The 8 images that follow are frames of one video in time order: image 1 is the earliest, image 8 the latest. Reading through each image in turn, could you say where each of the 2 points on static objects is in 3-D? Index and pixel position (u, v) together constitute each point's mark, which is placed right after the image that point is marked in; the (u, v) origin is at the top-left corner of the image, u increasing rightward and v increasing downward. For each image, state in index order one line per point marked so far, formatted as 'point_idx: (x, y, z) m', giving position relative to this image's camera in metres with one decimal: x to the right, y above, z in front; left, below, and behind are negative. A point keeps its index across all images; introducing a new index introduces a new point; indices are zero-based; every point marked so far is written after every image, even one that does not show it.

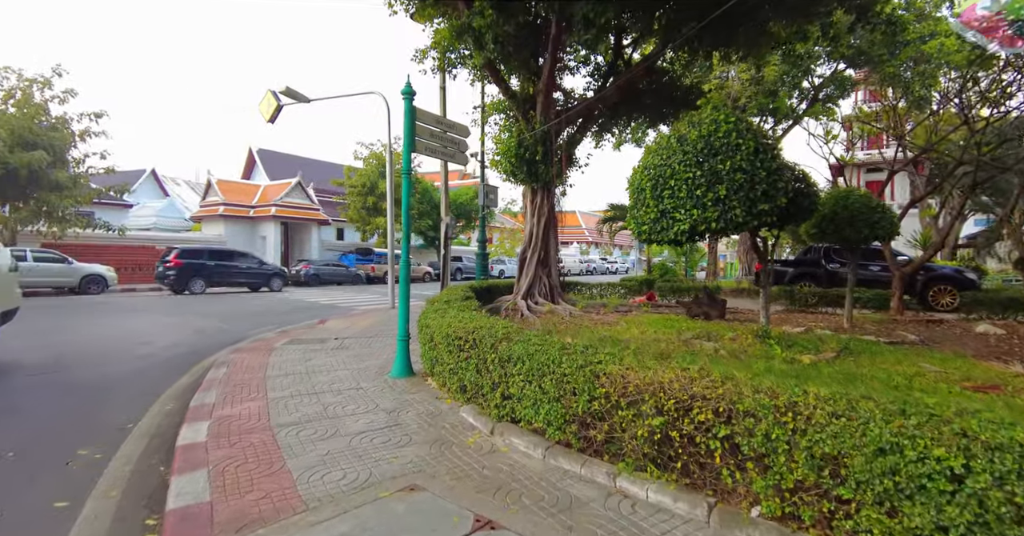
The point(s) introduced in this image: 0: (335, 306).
0: (-5.4, -1.2, +15.2) m
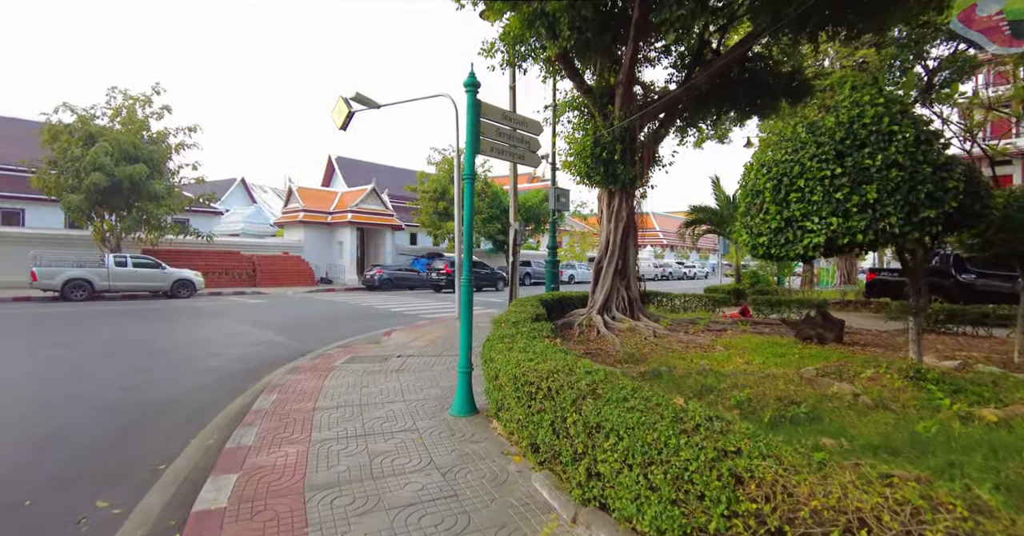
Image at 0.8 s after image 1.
0: (-3.3, -1.4, +15.0) m
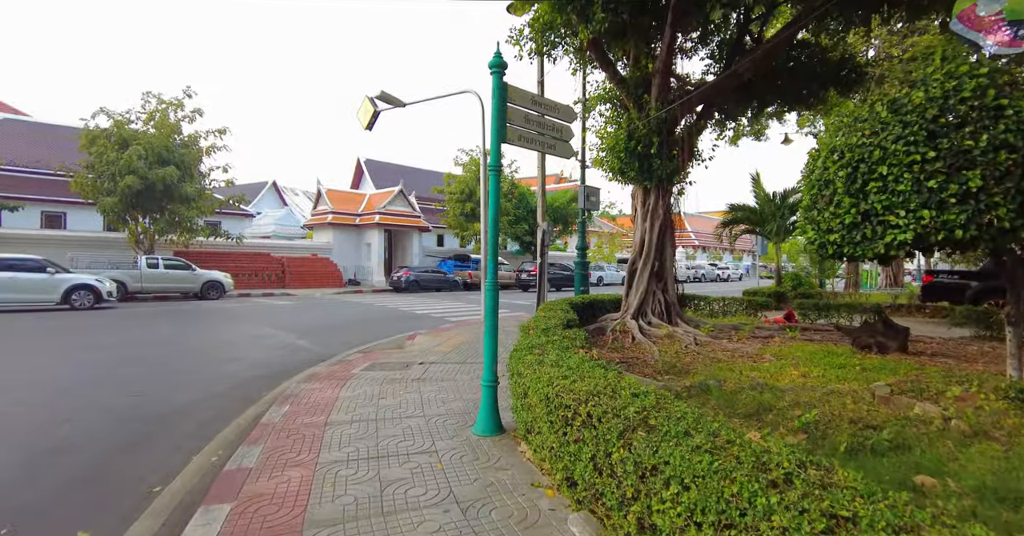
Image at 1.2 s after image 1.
0: (-2.5, -1.4, +14.6) m
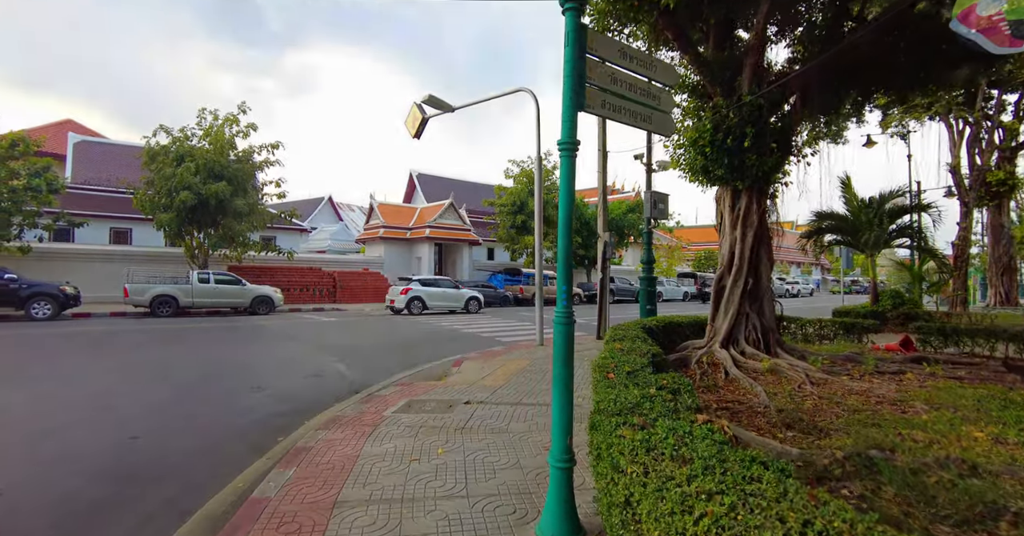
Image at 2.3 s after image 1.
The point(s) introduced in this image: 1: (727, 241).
0: (-0.9, -1.9, +13.5) m
1: (+3.4, +0.4, +7.9) m
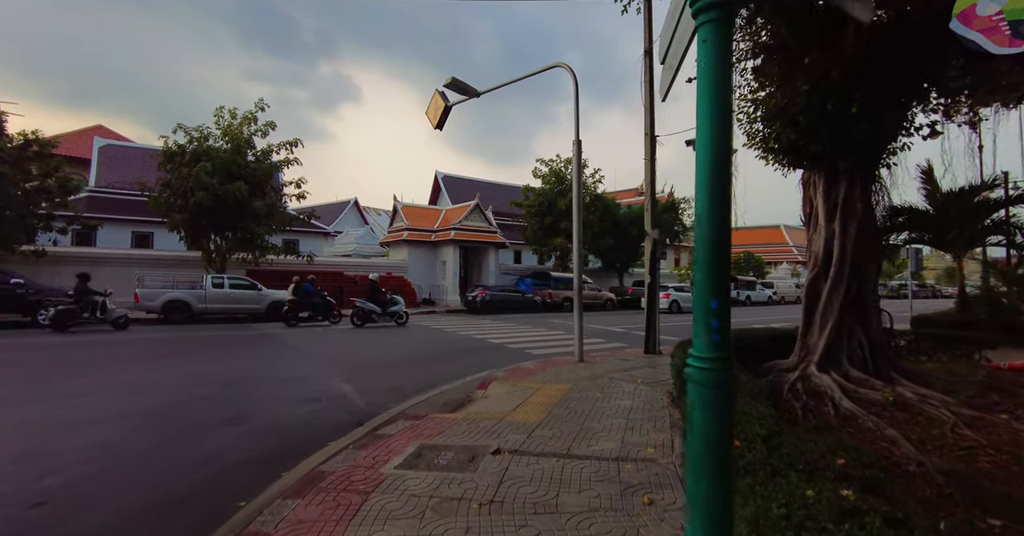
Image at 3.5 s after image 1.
0: (-0.2, -1.9, +12.1) m
1: (+3.9, +0.4, +6.3) m
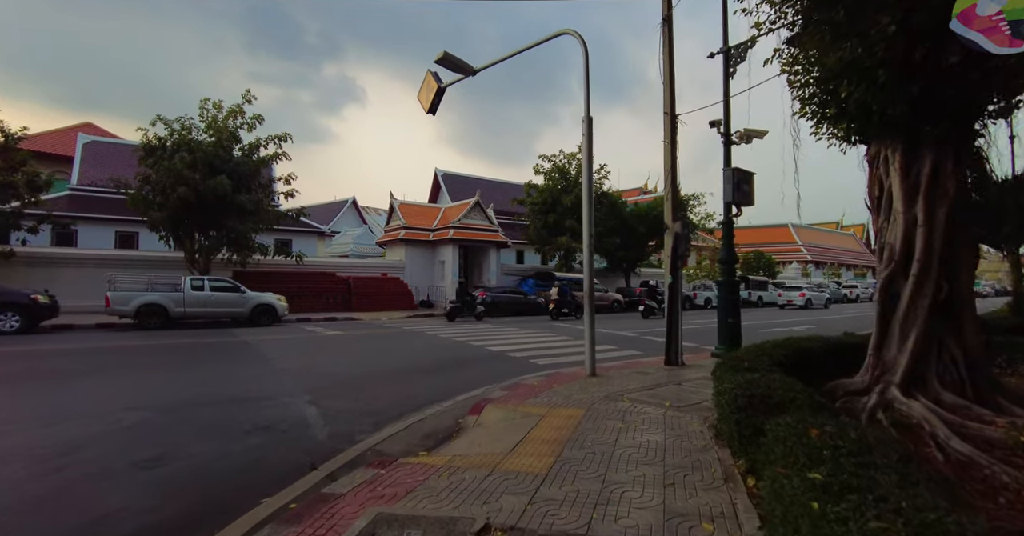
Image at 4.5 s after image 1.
0: (-0.1, -1.9, +10.8) m
1: (+3.9, +0.4, +5.0) m
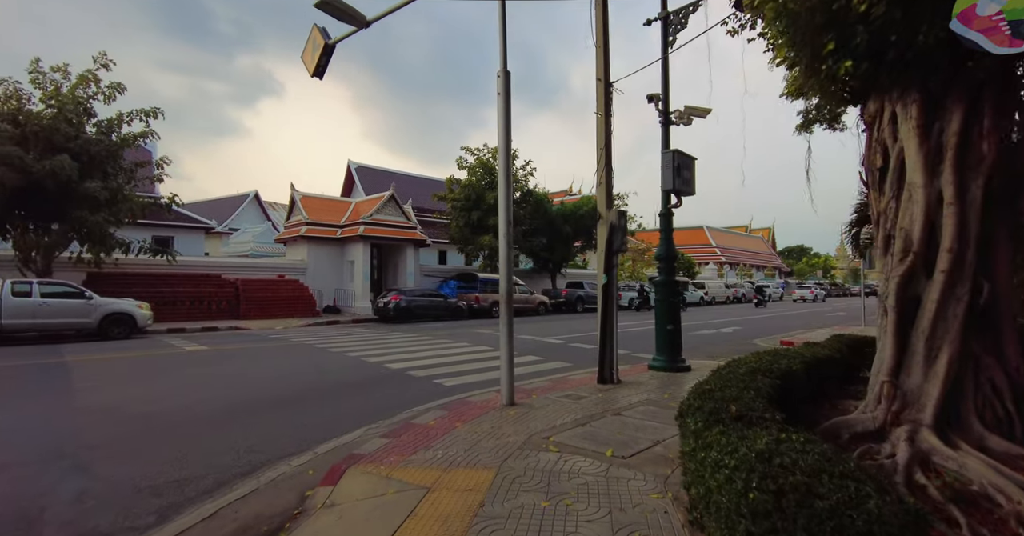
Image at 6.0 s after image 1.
0: (-1.8, -1.9, +8.8) m
1: (+3.0, +0.5, +3.7) m
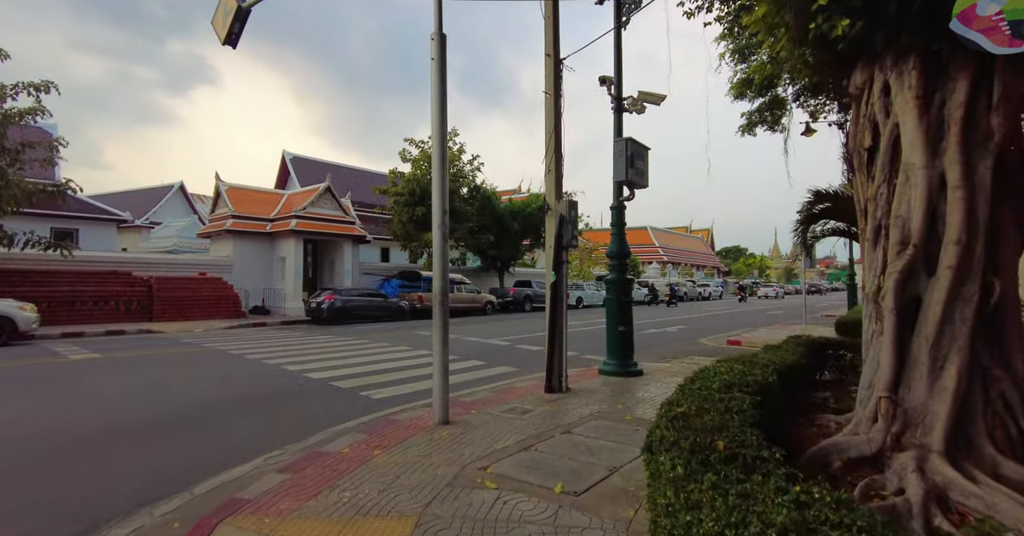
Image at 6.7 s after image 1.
0: (-2.8, -1.8, +7.8) m
1: (+2.5, +0.5, +3.1) m
